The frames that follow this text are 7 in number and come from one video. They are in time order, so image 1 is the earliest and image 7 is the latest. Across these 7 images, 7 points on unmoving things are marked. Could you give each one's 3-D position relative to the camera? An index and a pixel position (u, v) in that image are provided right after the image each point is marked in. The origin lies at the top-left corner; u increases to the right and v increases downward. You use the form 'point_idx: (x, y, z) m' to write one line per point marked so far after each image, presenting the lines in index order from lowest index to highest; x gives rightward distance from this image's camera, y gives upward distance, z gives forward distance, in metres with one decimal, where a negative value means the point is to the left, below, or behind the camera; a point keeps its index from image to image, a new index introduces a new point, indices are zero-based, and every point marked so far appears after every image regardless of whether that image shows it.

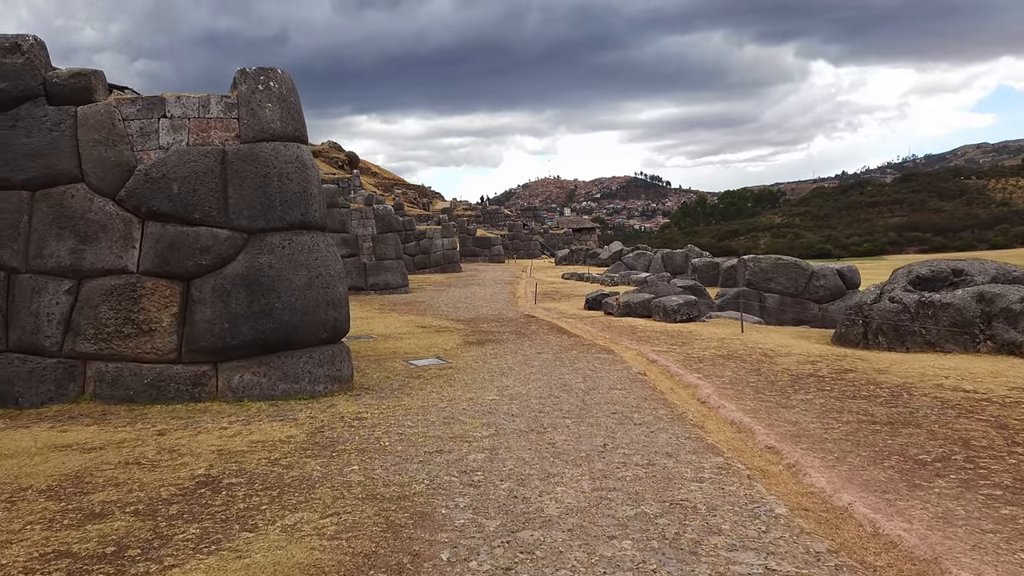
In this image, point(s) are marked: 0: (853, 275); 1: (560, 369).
0: (+6.5, +0.3, +15.5) m
1: (+0.5, -0.8, +7.5) m
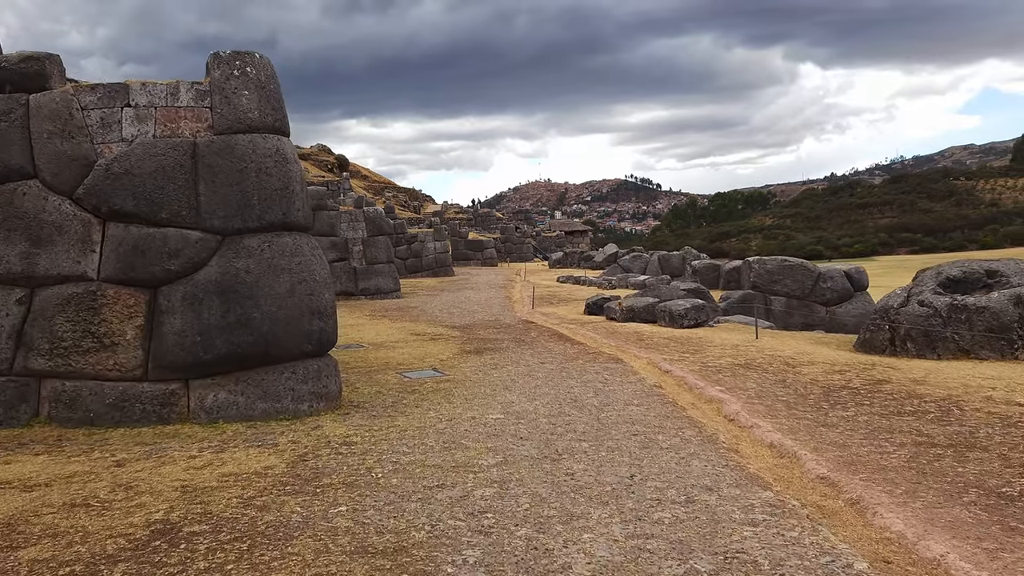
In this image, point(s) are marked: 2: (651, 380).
0: (+6.5, +0.2, +14.9) m
1: (+0.5, -0.8, +6.9) m
2: (+1.2, -0.8, +6.9) m
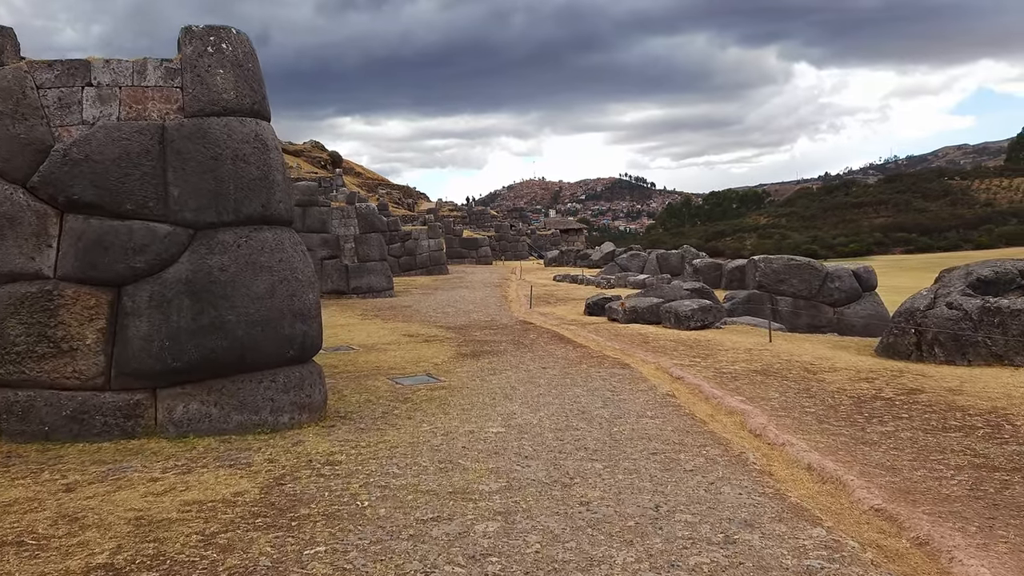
0: (+6.4, +0.2, +14.5) m
1: (+0.5, -0.8, +6.4) m
2: (+1.2, -0.8, +6.4) m
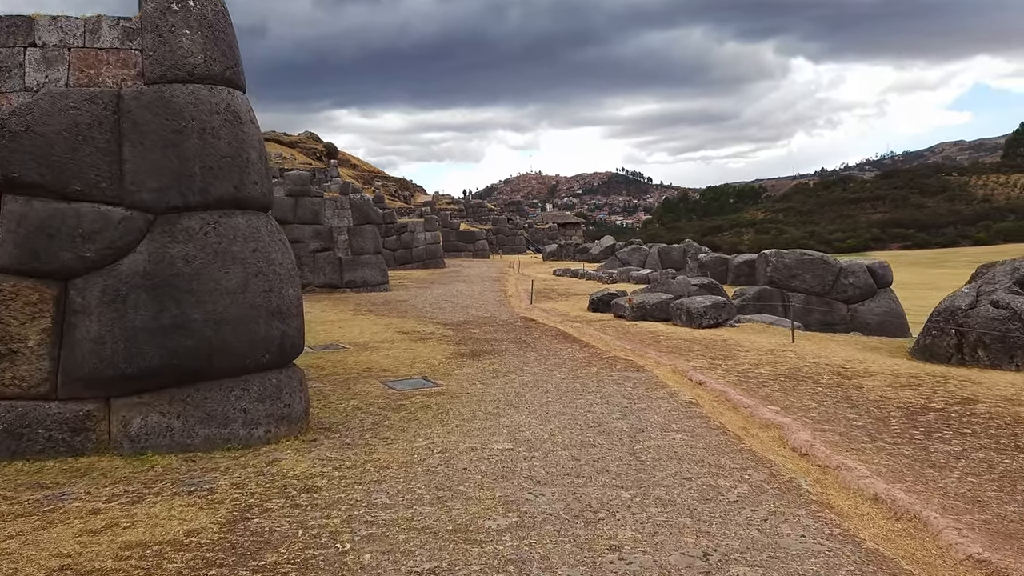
0: (+6.4, +0.3, +13.8) m
1: (+0.5, -0.8, +5.7) m
2: (+1.2, -0.8, +5.8) m
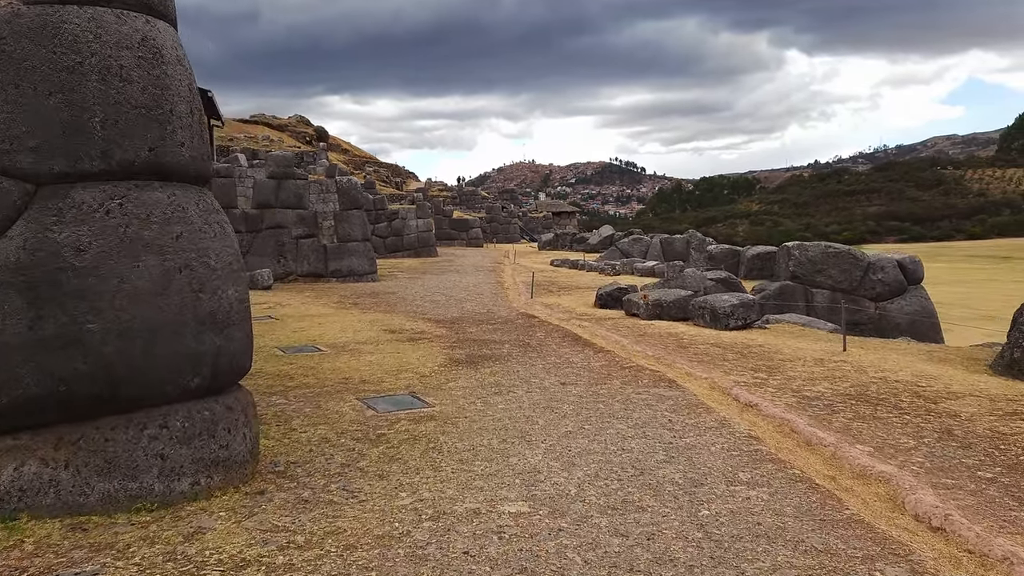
0: (+6.4, +0.3, +12.7) m
1: (+0.6, -0.8, +4.5) m
2: (+1.3, -0.8, +4.6) m
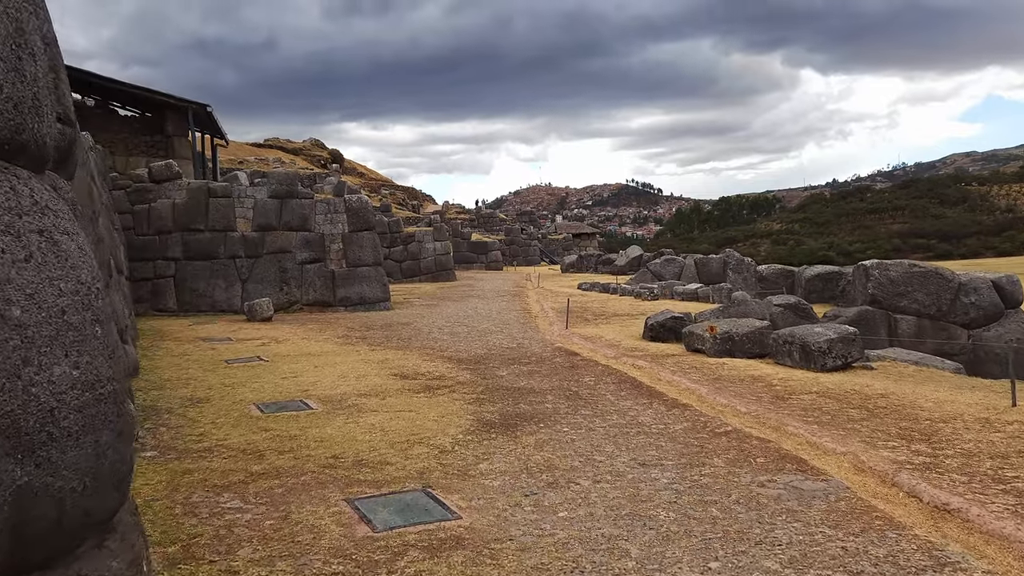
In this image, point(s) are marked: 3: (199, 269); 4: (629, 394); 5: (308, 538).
0: (+6.8, 0.0, +10.8) m
1: (+0.8, -0.9, +2.8) m
2: (+1.6, -0.9, +2.8) m
3: (-5.4, +0.3, +13.9) m
4: (+0.9, -0.8, +6.3) m
5: (-0.8, -1.0, +3.1) m
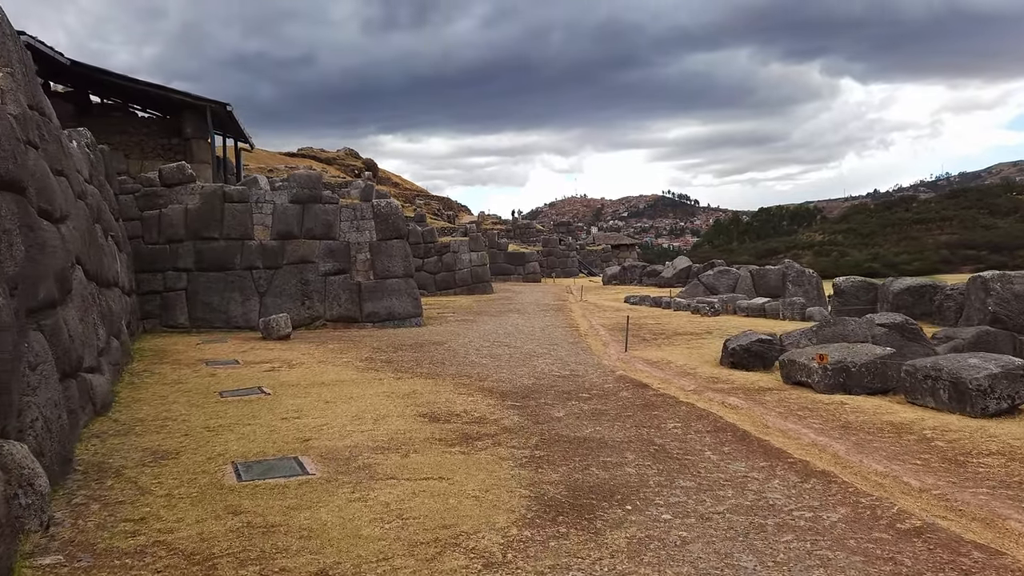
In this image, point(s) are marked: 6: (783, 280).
0: (+7.4, -0.2, +8.9) m
1: (+1.1, -1.0, +1.1) m
2: (+1.8, -1.0, +1.1) m
3: (-4.7, +0.1, +12.5) m
4: (+1.3, -0.9, +4.7) m
5: (-0.6, -1.0, +1.5) m
6: (+6.7, +0.2, +19.0) m
